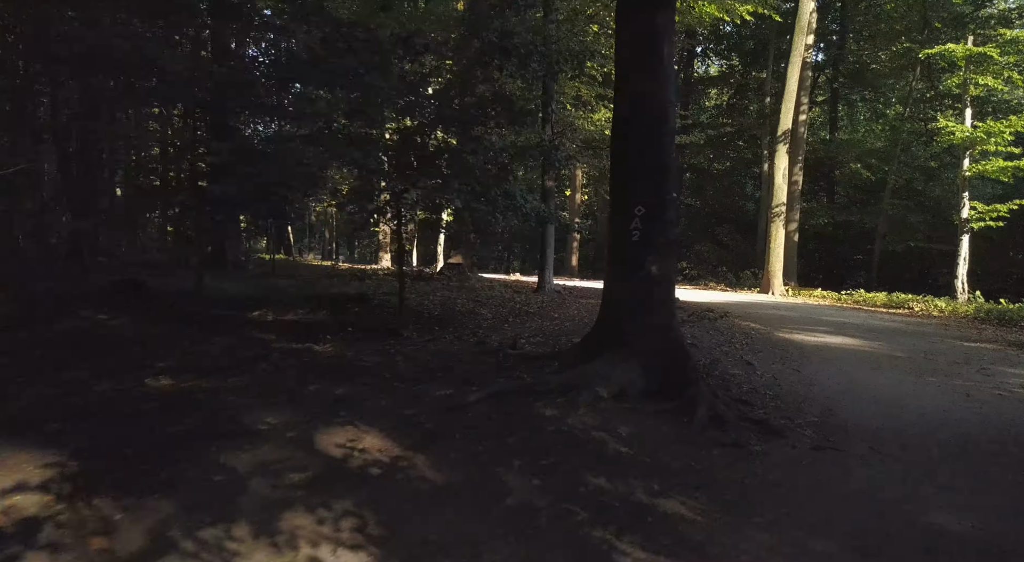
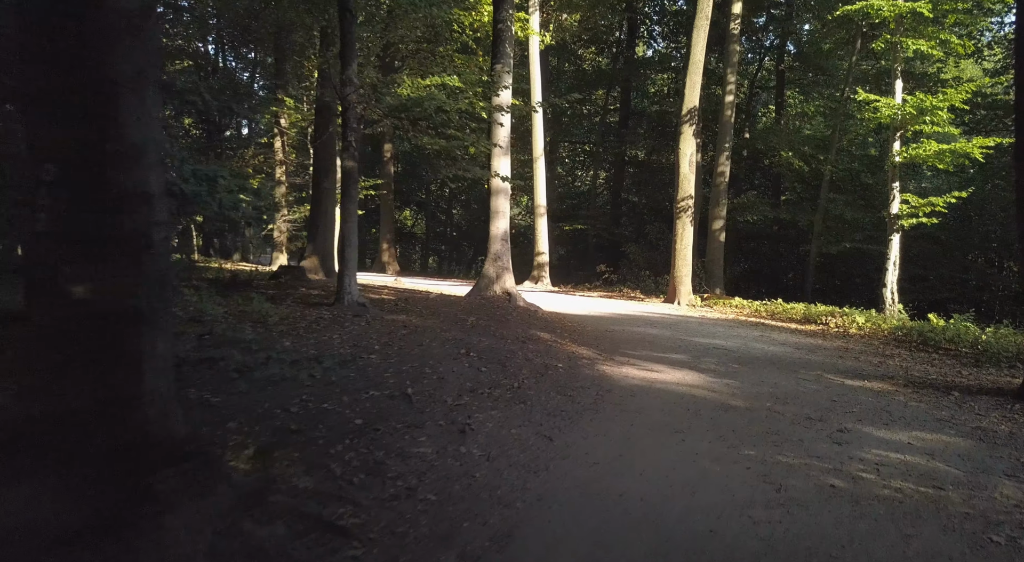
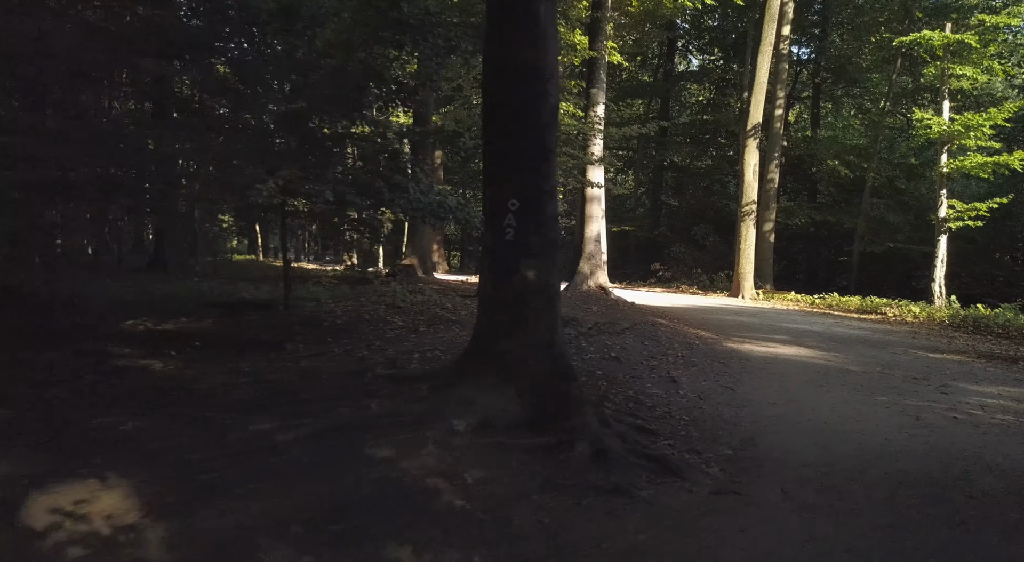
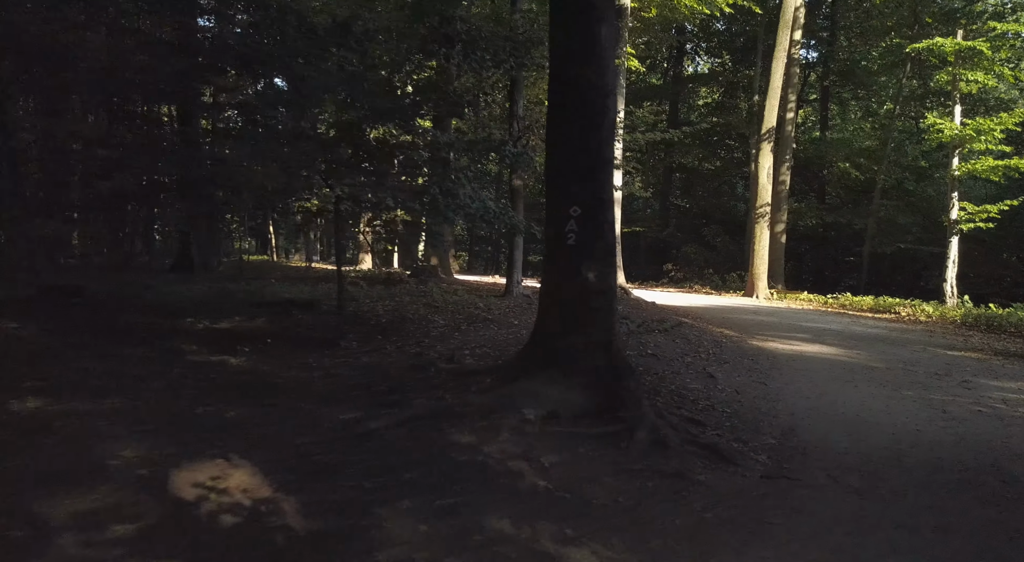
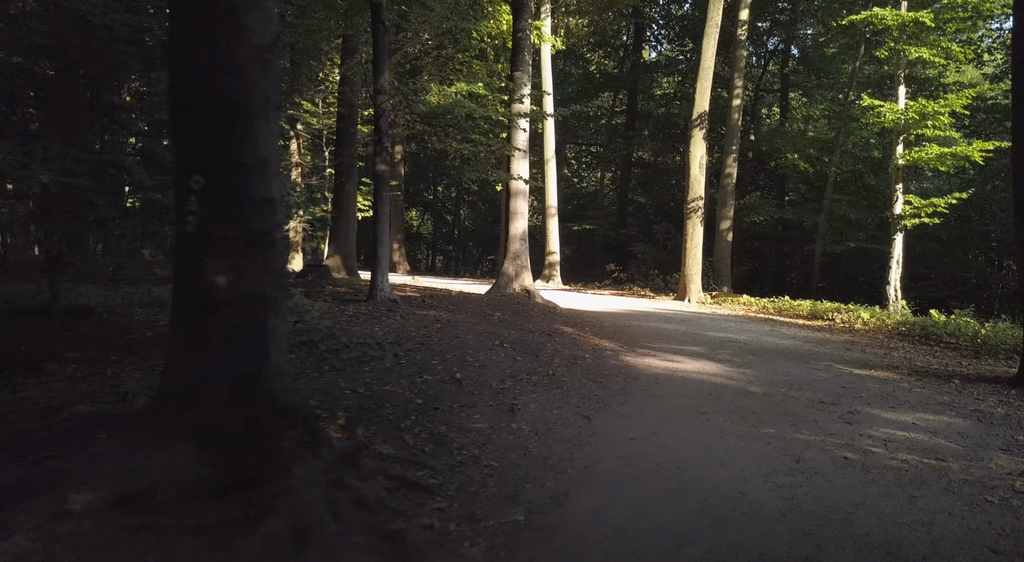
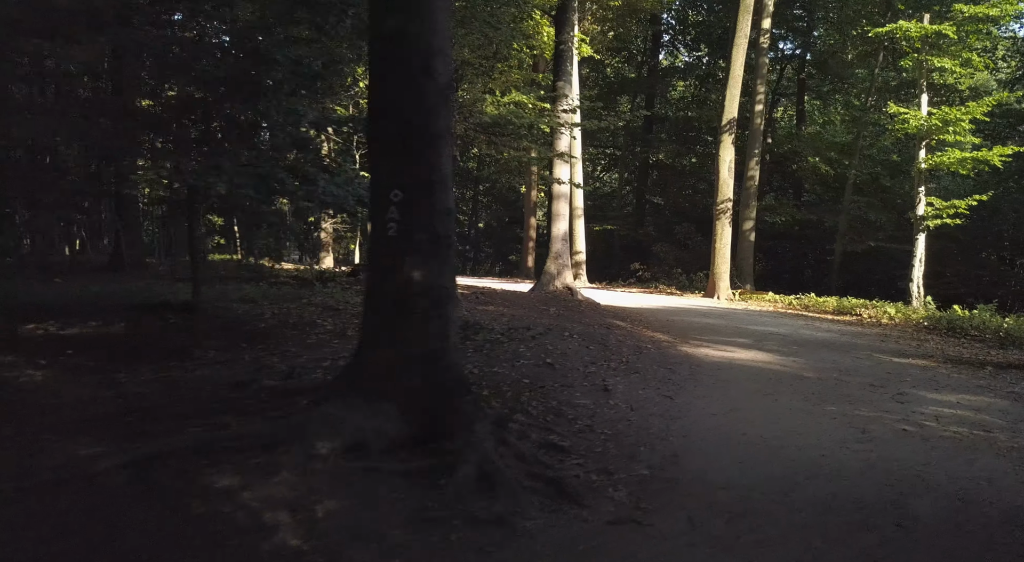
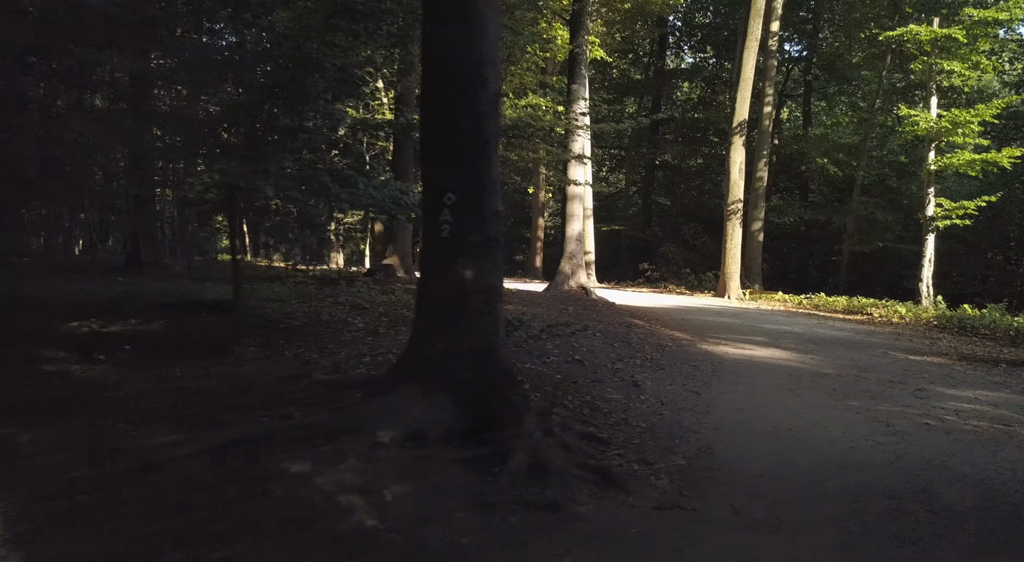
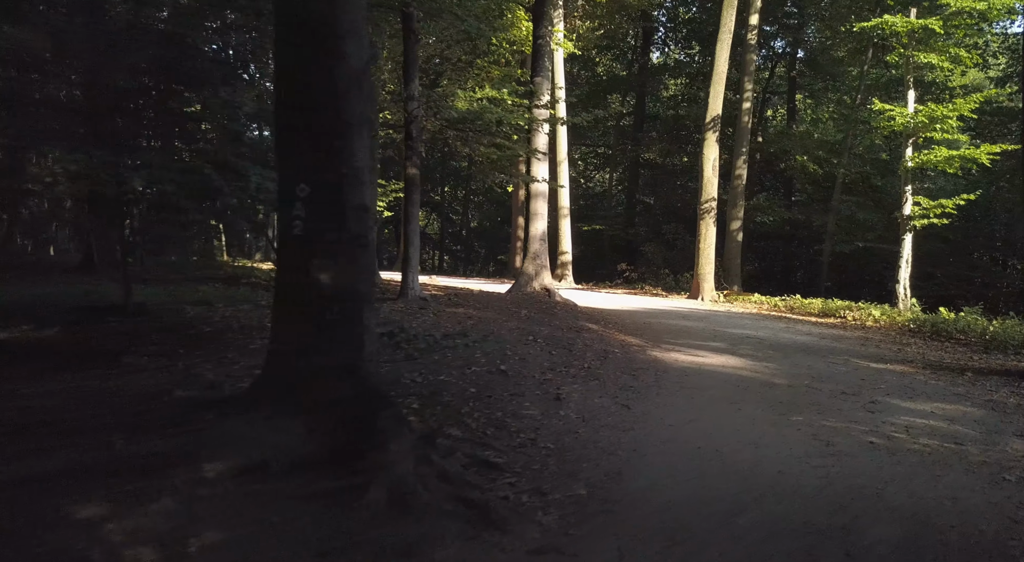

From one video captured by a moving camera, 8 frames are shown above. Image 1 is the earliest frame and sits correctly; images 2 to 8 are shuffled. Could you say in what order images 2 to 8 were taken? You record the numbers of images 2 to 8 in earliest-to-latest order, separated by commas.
4, 3, 7, 6, 8, 5, 2
